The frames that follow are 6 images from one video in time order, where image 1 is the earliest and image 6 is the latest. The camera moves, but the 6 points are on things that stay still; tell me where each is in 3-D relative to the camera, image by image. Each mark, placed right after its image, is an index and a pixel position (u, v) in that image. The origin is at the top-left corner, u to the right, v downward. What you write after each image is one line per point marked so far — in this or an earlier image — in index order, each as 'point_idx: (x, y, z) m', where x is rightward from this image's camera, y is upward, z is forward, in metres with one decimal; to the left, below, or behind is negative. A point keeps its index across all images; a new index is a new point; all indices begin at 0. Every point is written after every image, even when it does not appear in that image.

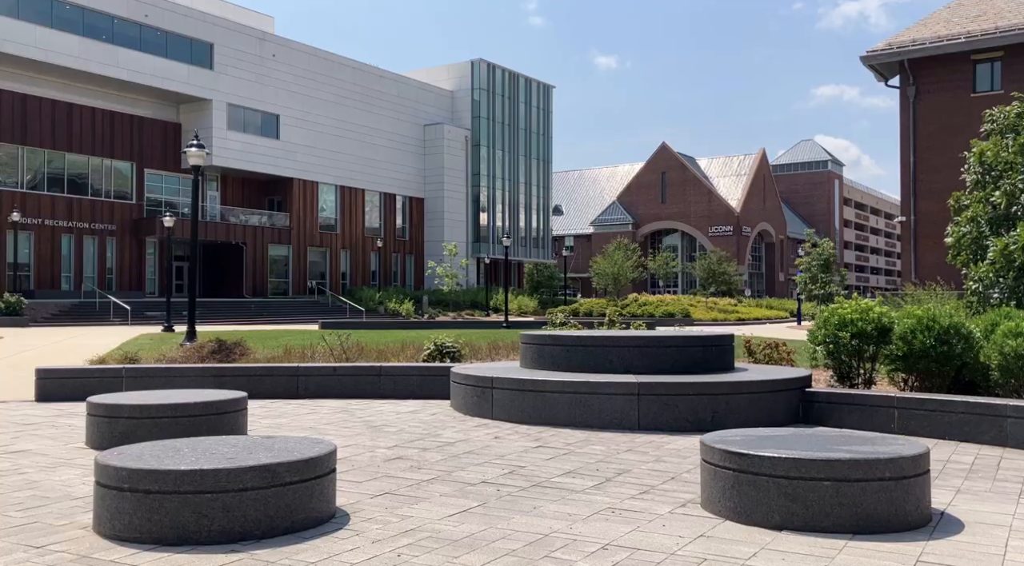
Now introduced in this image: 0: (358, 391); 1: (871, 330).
0: (-2.3, -1.6, +14.3) m
1: (+4.5, -0.6, +12.2) m
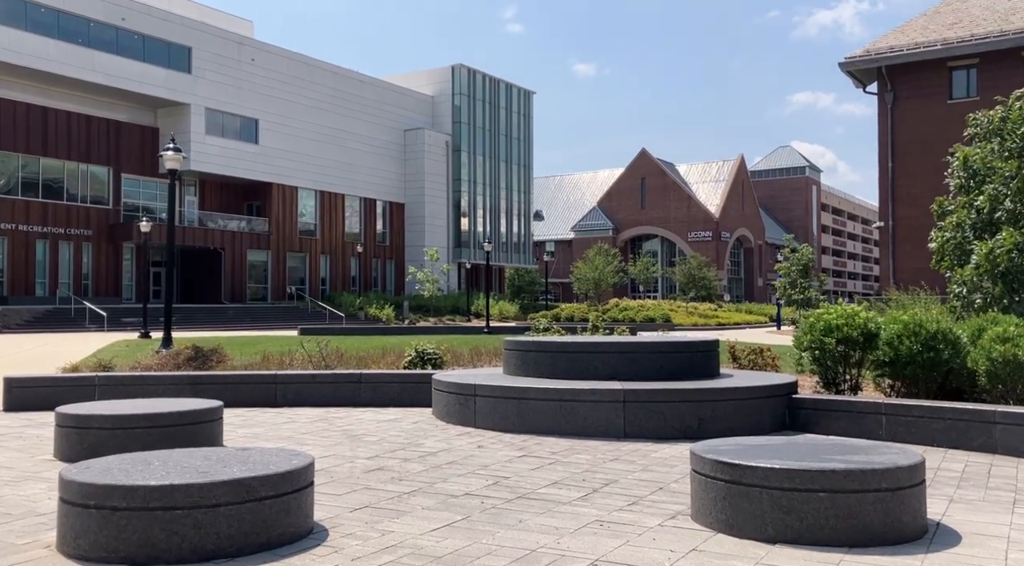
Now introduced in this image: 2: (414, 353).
0: (-2.5, -1.7, +14.0) m
1: (+4.3, -0.7, +12.1) m
2: (-1.6, -1.1, +15.2) m
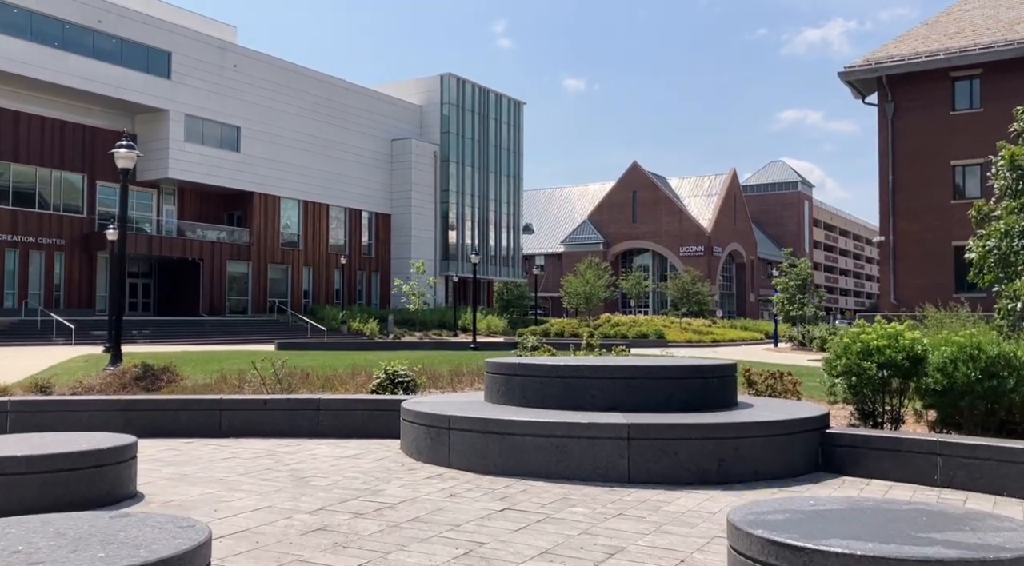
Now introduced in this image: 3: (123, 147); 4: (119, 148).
0: (-2.7, -1.8, +12.1) m
1: (+4.1, -0.8, +10.3) m
2: (-1.8, -1.3, +13.3) m
3: (-7.5, +2.6, +18.9) m
4: (-7.6, +2.6, +18.8) m
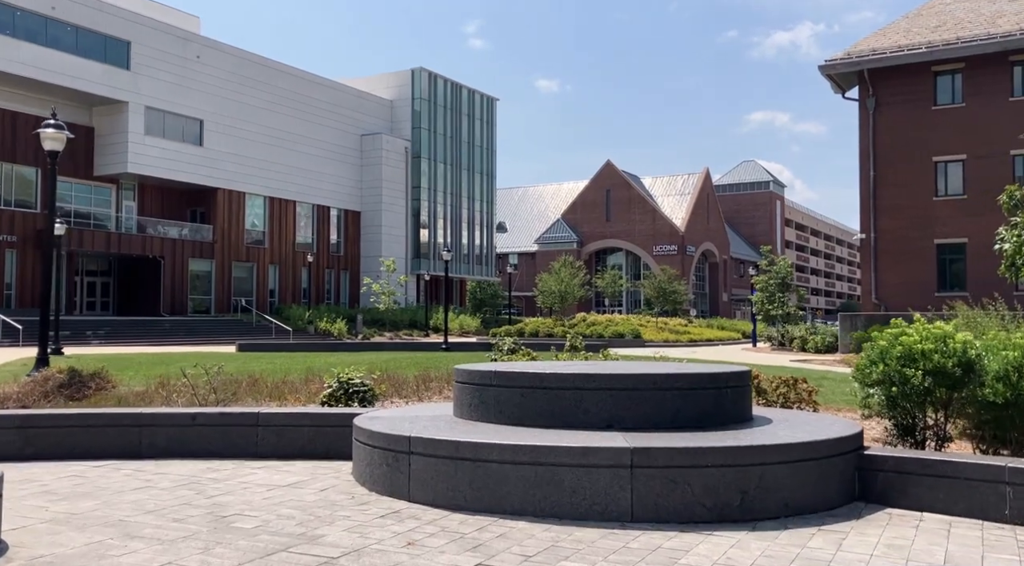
0: (-3.0, -1.7, +10.2) m
1: (+3.9, -0.7, +8.6) m
2: (-2.1, -1.2, +11.5) m
3: (-8.0, +2.7, +16.9) m
4: (-8.0, +2.7, +16.8) m
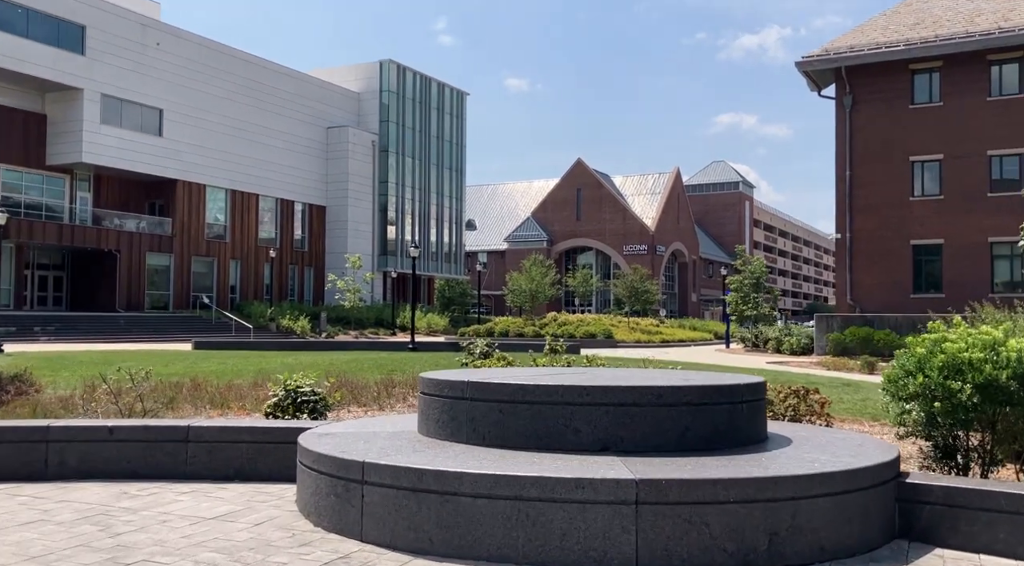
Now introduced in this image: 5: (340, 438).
0: (-3.2, -1.7, +8.7) m
1: (+3.7, -0.7, +7.3) m
2: (-2.4, -1.1, +10.0) m
3: (-8.4, +2.9, +15.2) m
4: (-8.4, +2.8, +15.1) m
5: (-1.4, -1.2, +7.7) m
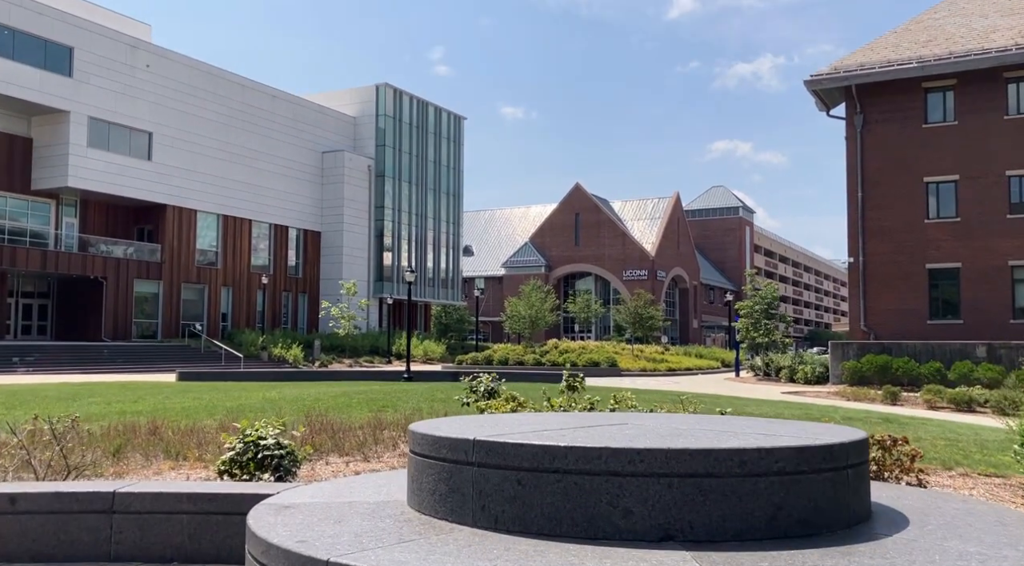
0: (-3.1, -1.8, +6.8) m
1: (+3.8, -0.8, +5.4) m
2: (-2.2, -1.3, +8.0) m
3: (-8.3, +2.5, +13.4) m
4: (-8.3, +2.4, +13.3) m
5: (-1.2, -1.4, +5.8) m
